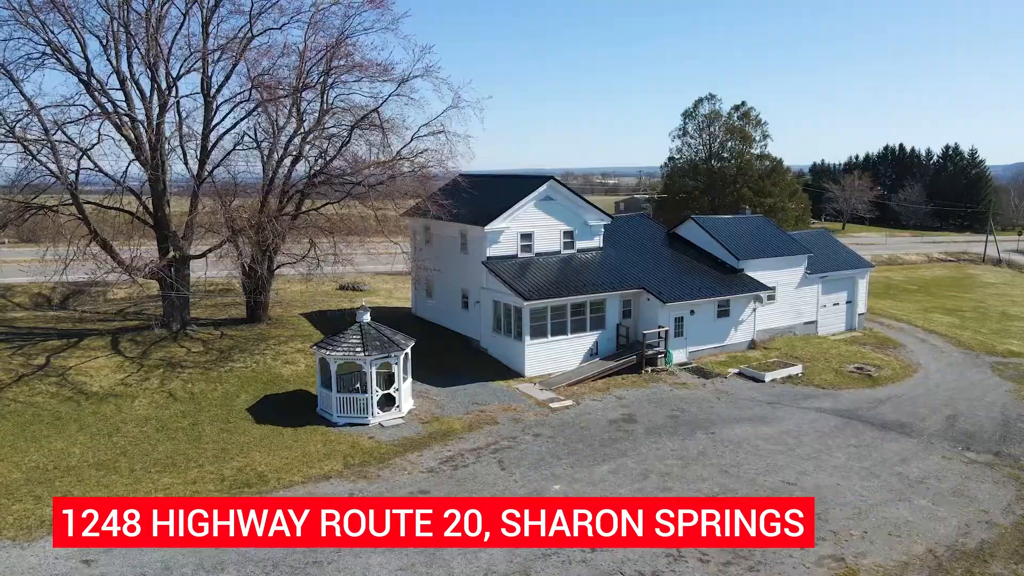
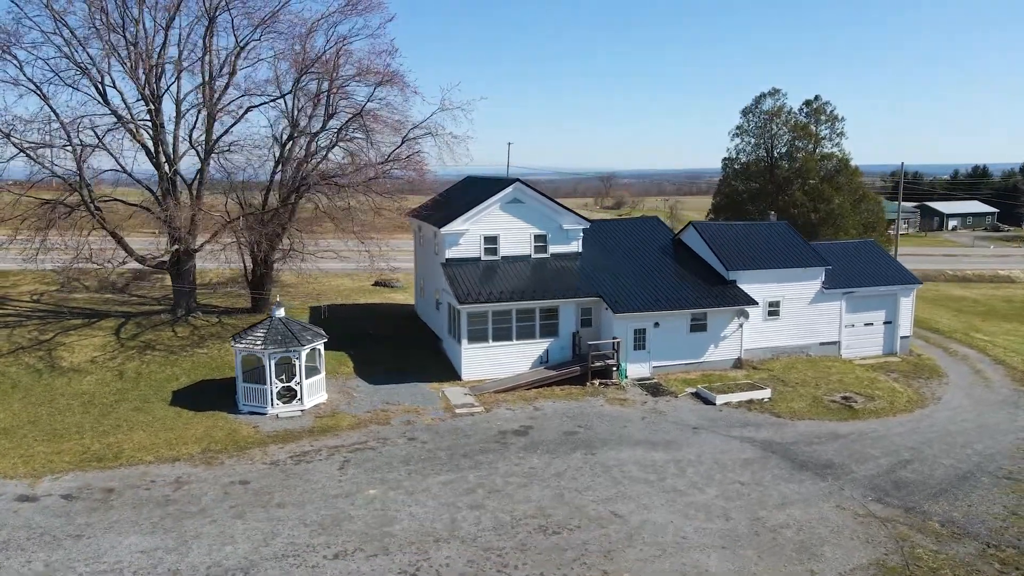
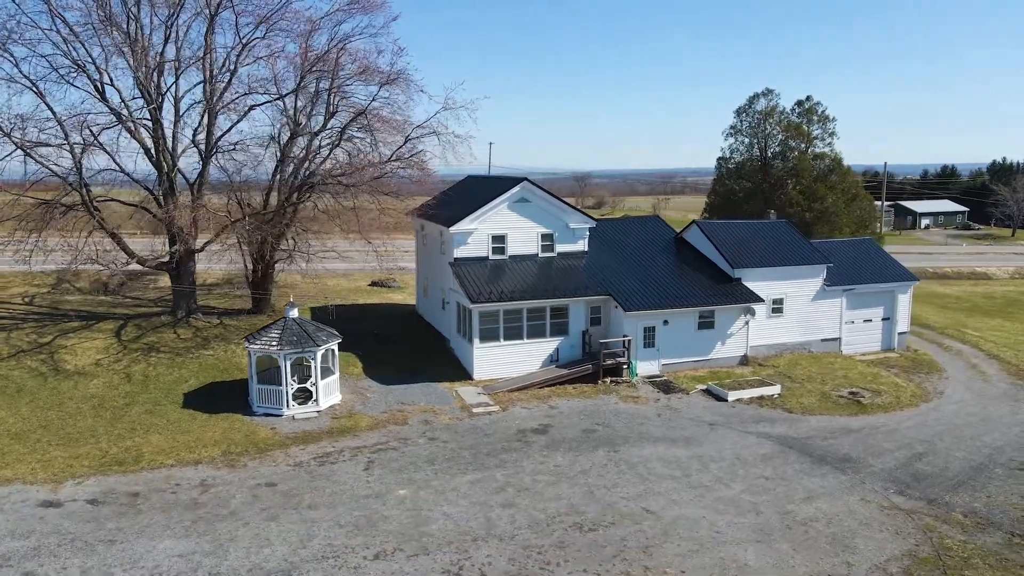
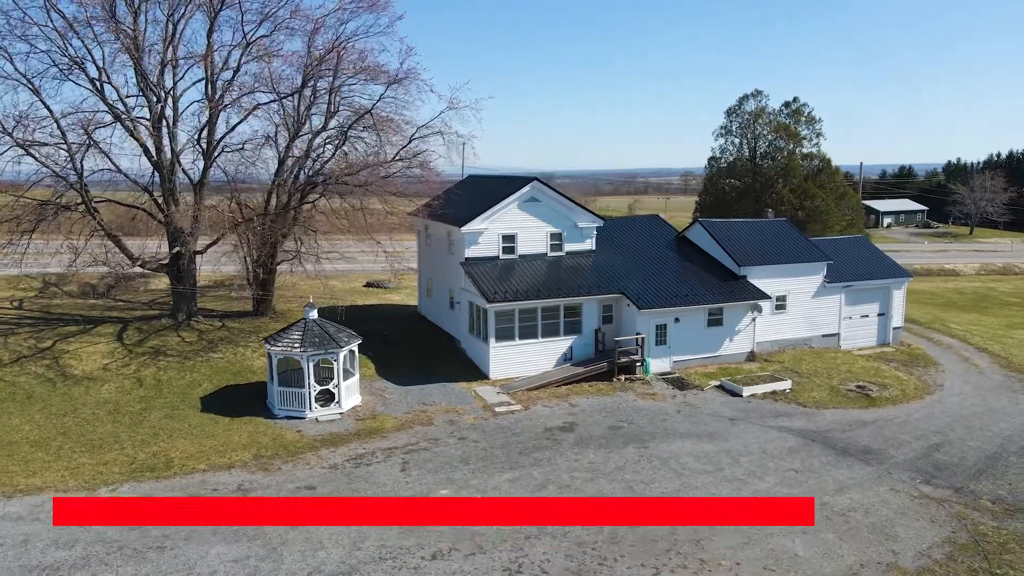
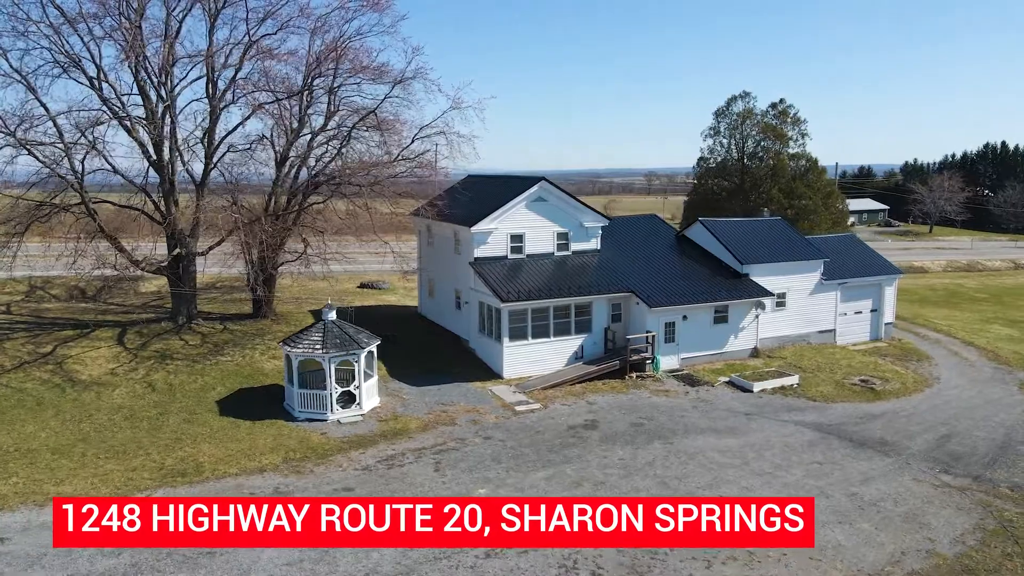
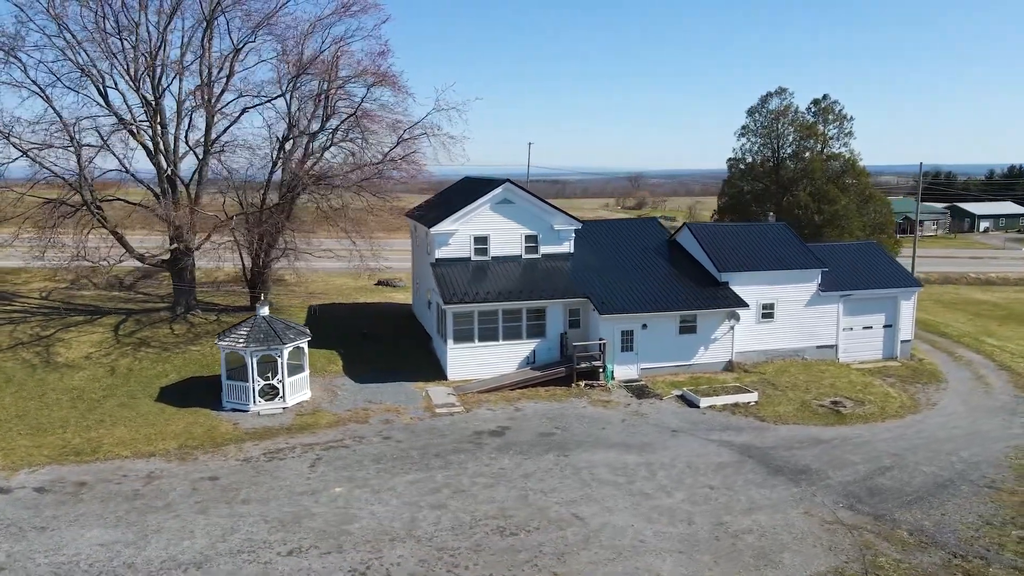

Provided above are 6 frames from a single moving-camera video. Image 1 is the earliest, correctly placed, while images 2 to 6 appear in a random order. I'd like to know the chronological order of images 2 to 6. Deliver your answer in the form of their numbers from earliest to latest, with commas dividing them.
5, 4, 3, 2, 6
